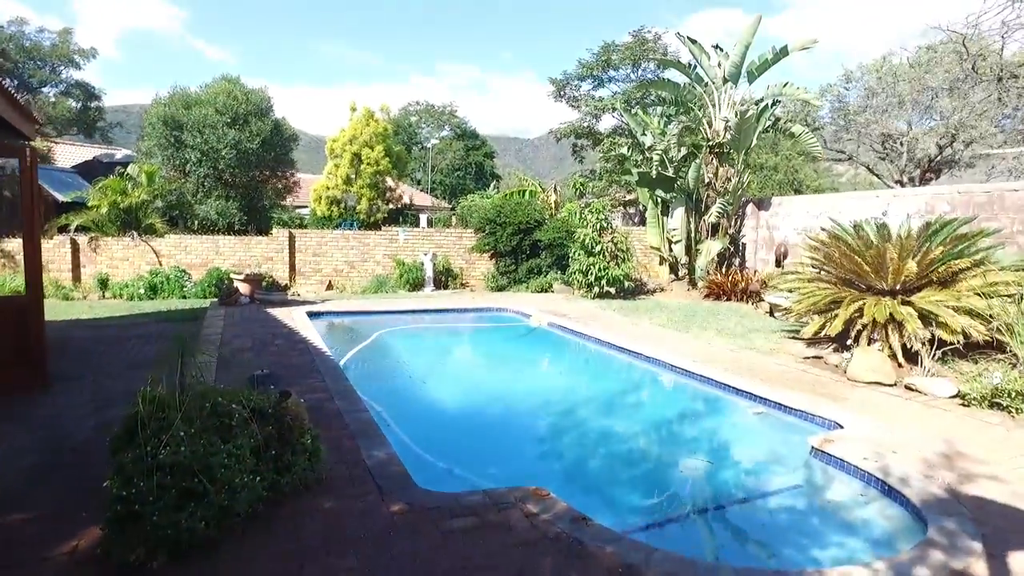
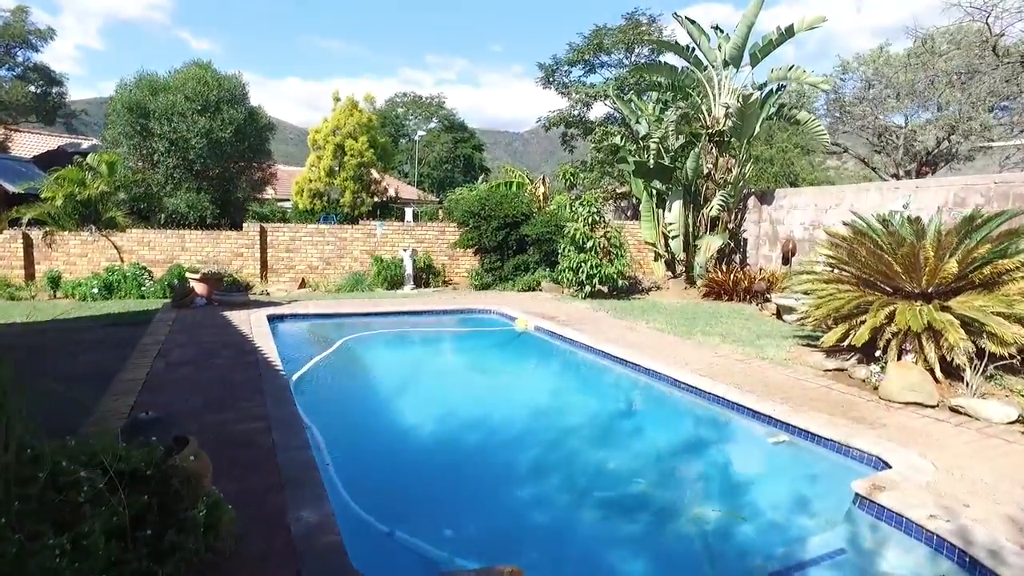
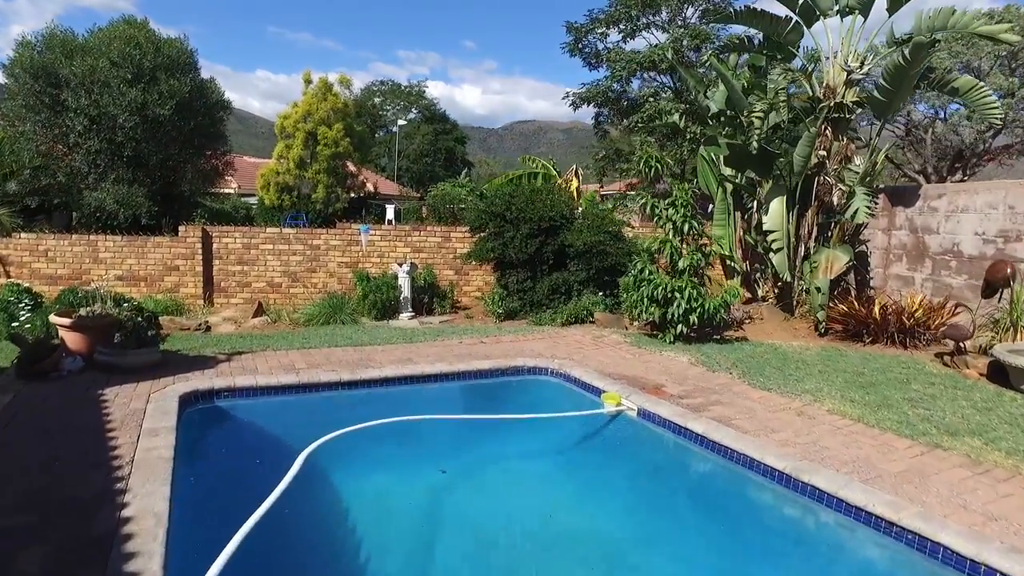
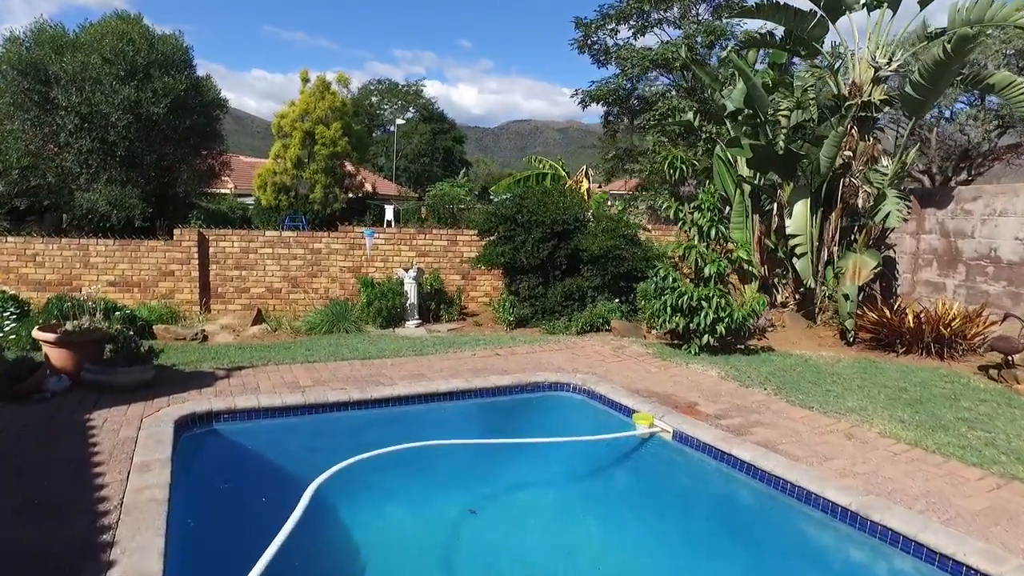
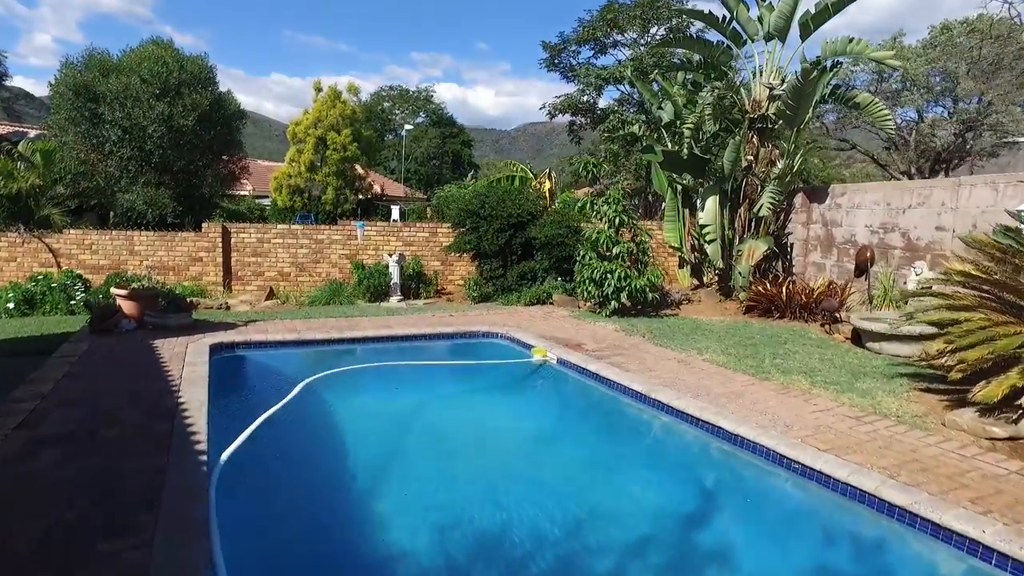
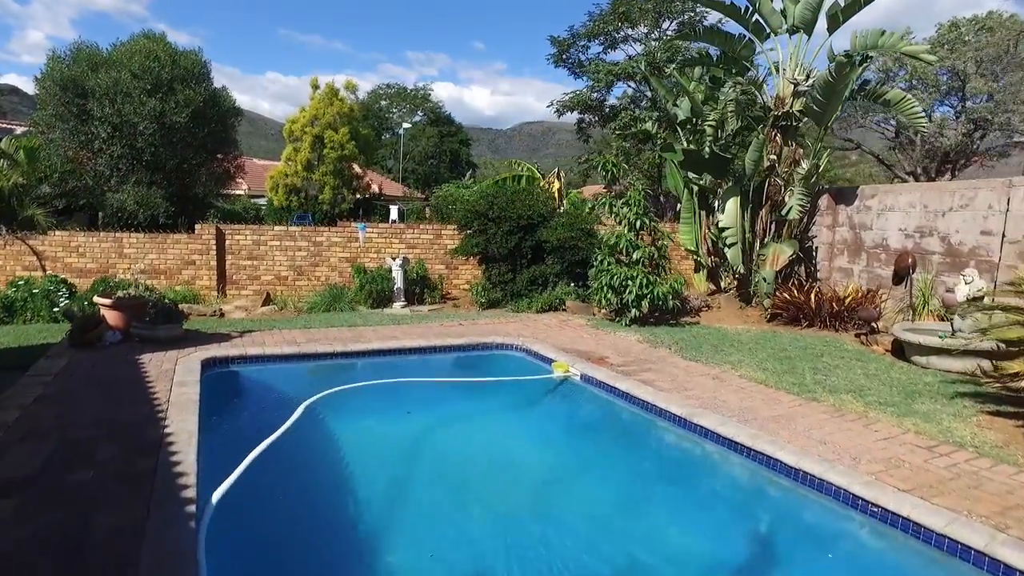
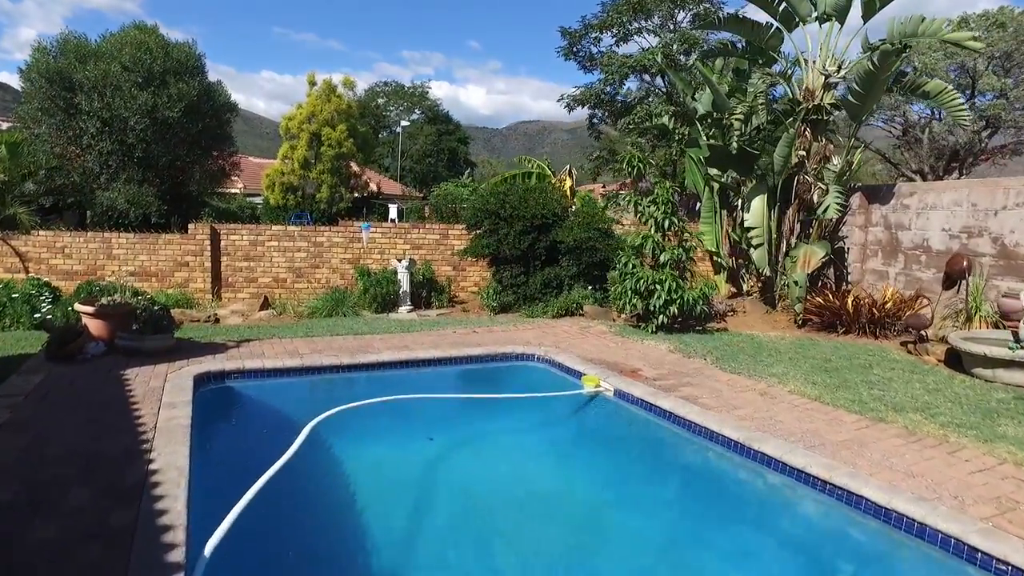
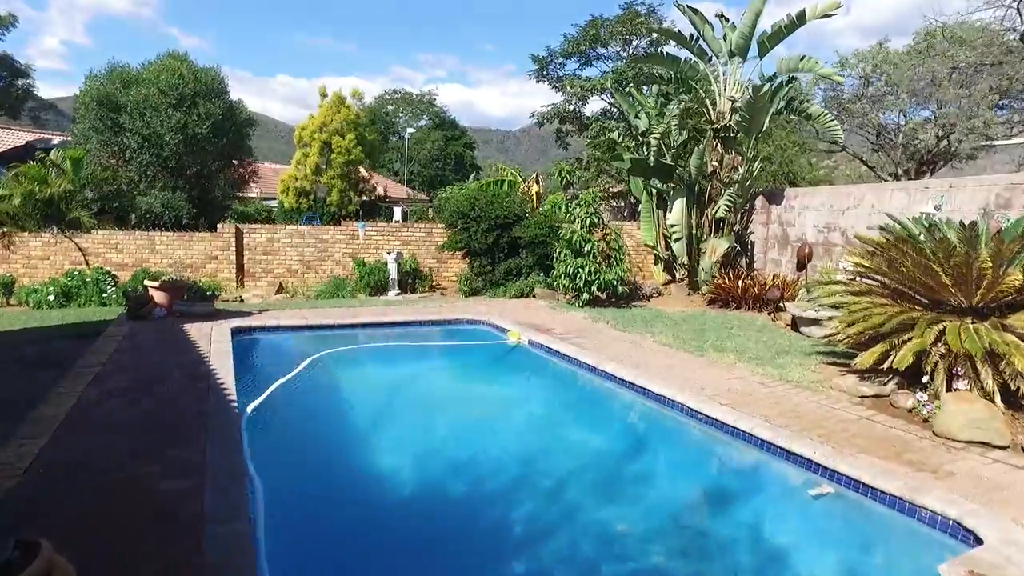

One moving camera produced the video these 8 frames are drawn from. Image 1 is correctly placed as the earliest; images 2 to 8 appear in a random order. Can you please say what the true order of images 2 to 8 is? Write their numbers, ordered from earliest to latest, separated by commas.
2, 8, 5, 6, 7, 3, 4
